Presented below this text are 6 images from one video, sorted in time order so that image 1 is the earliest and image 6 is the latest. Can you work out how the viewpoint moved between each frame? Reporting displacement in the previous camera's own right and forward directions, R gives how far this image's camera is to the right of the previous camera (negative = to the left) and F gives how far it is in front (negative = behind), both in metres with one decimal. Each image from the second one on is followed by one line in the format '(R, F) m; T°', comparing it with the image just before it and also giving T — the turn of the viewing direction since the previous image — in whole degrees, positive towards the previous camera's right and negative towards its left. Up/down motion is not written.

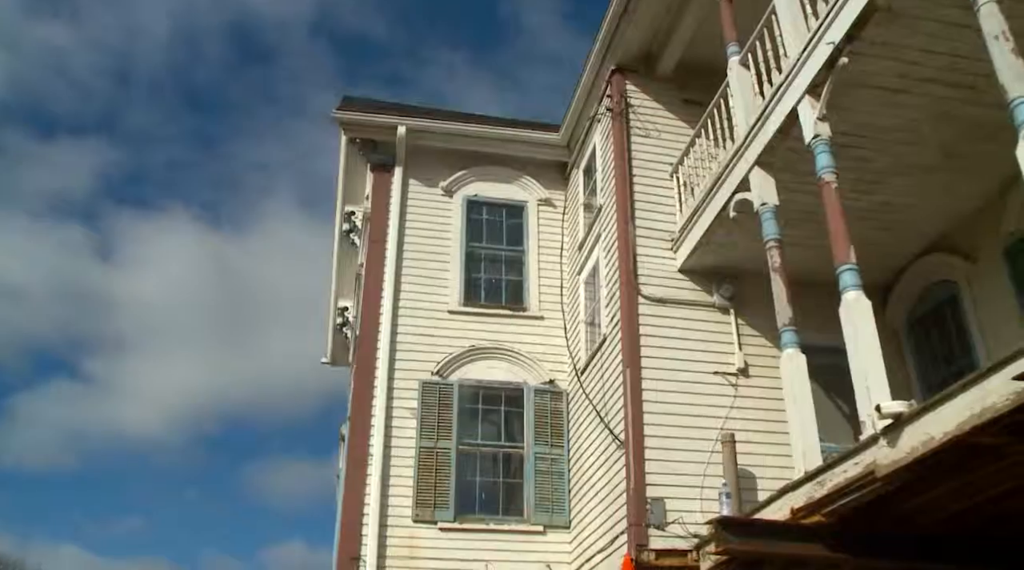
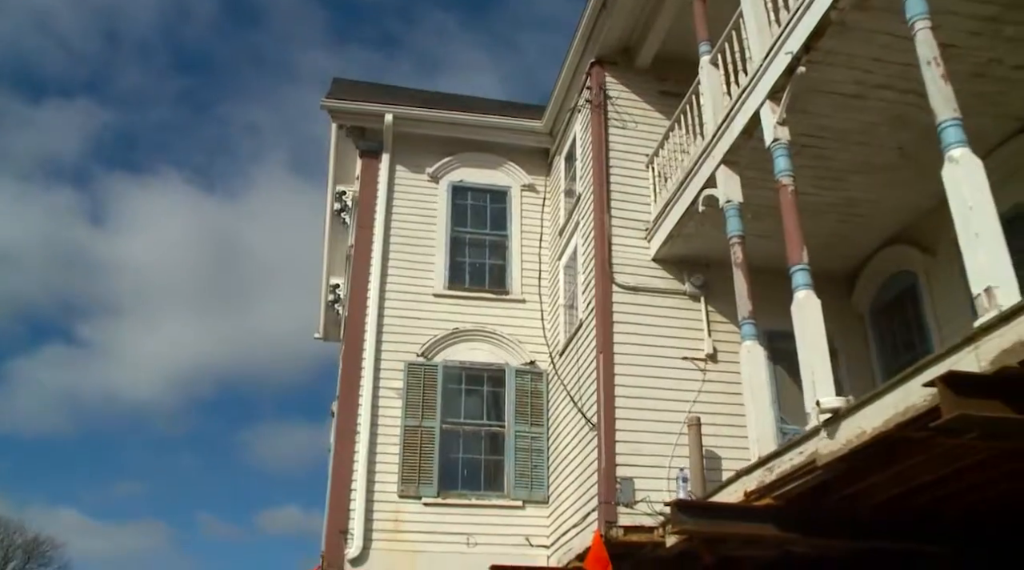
(+0.2, -0.4) m; 0°
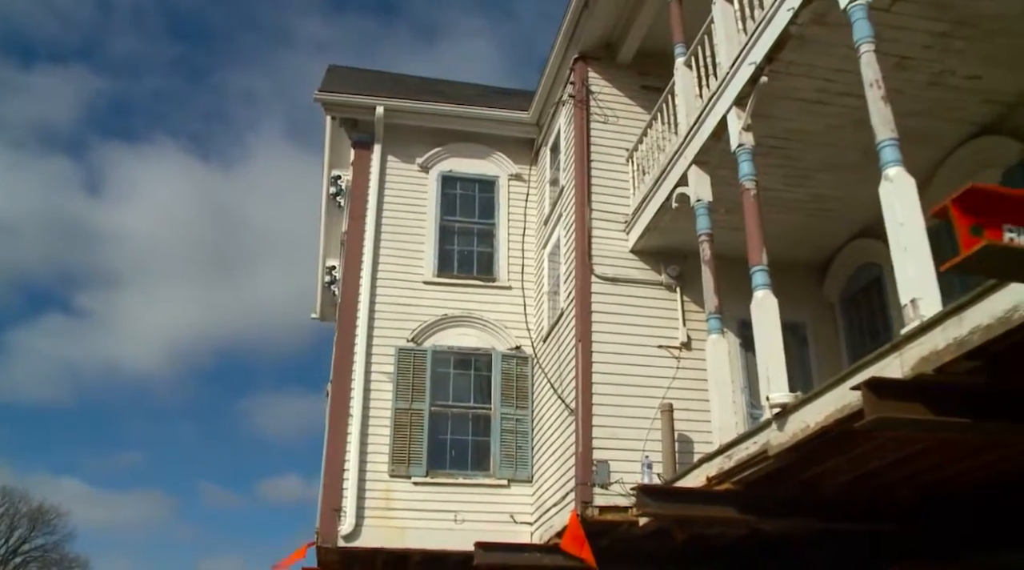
(+0.2, -0.5) m; 0°
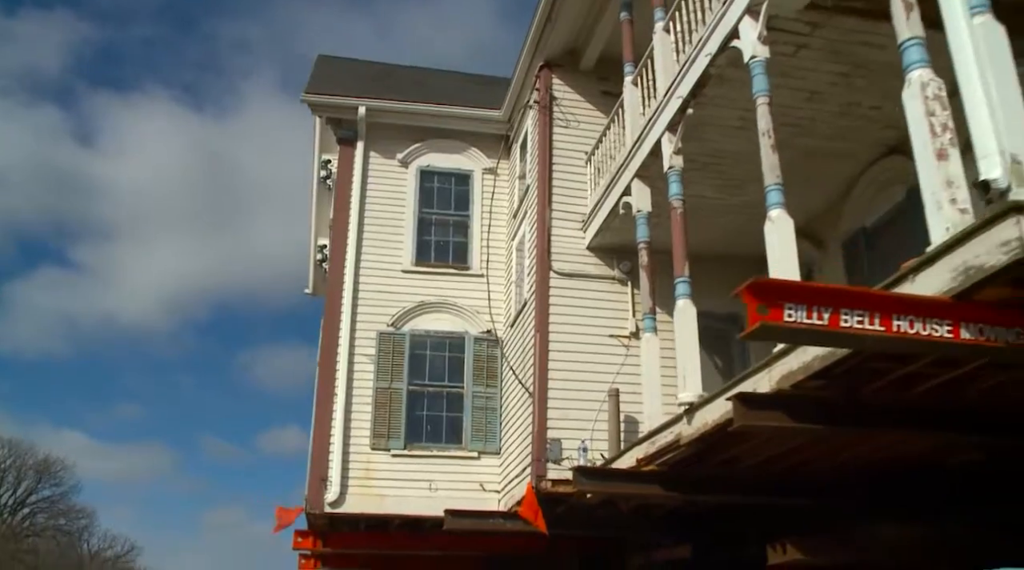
(+0.4, -1.1) m; 0°
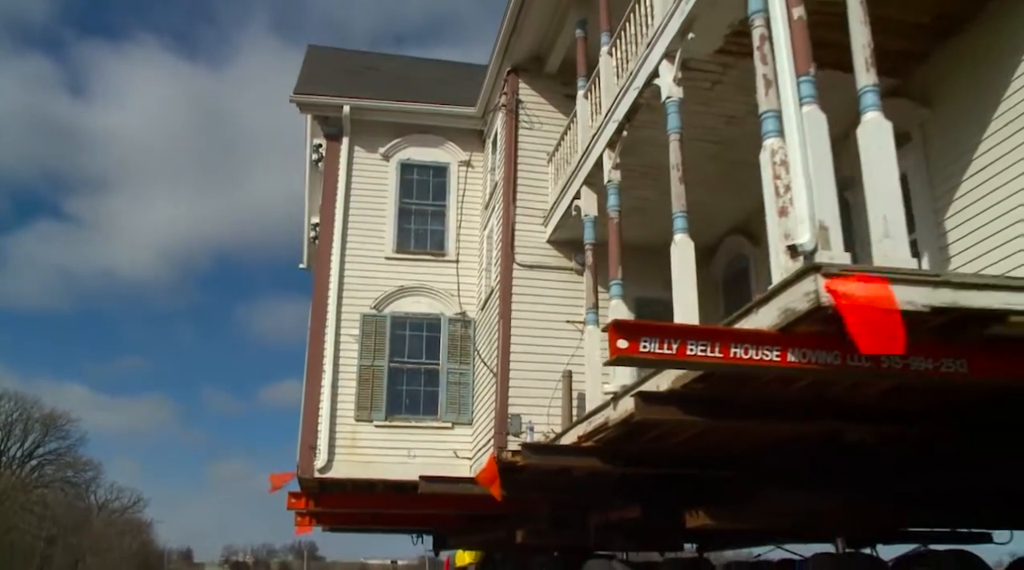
(+0.5, -1.3) m; 0°
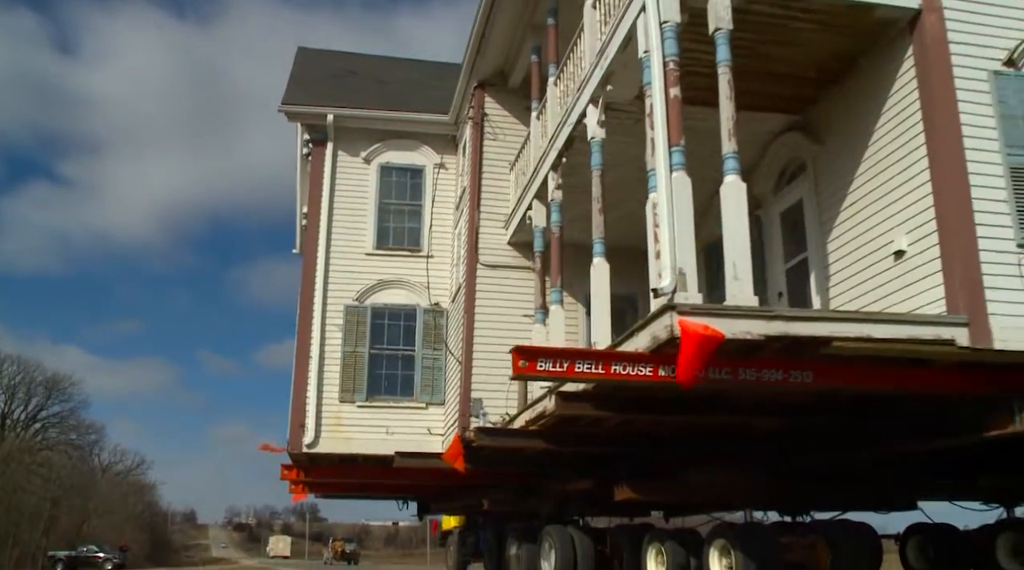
(+0.6, -1.6) m; 0°
